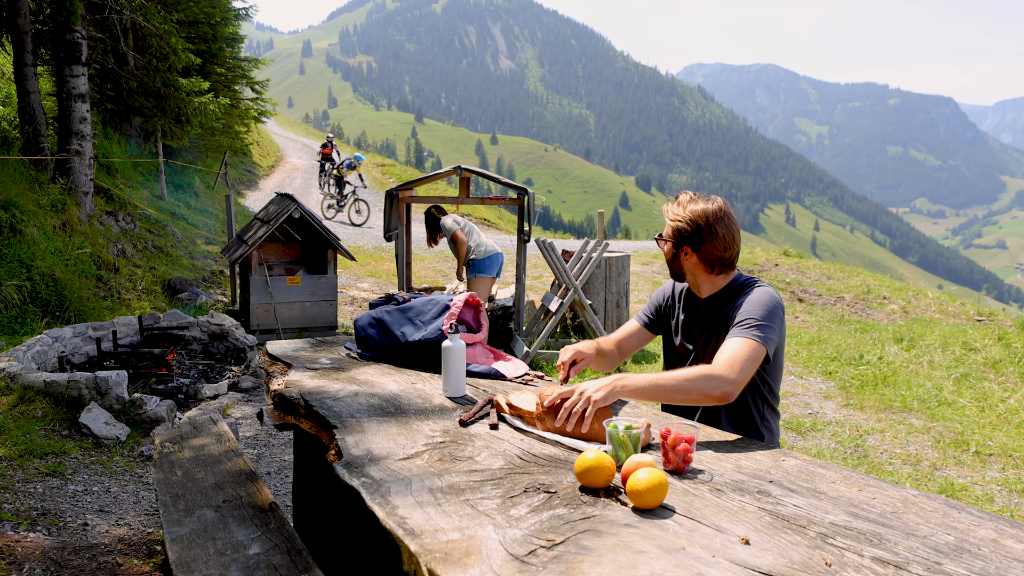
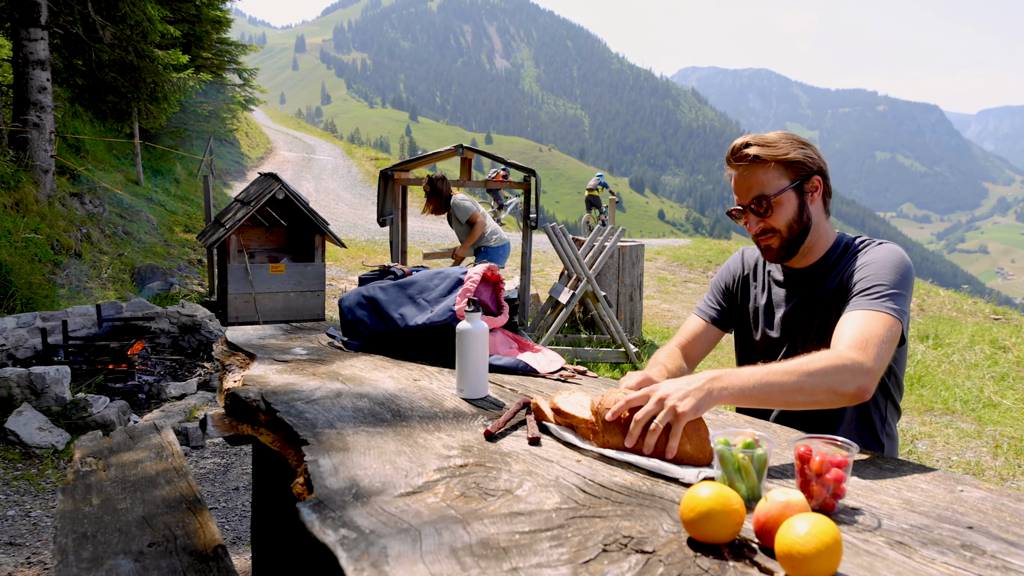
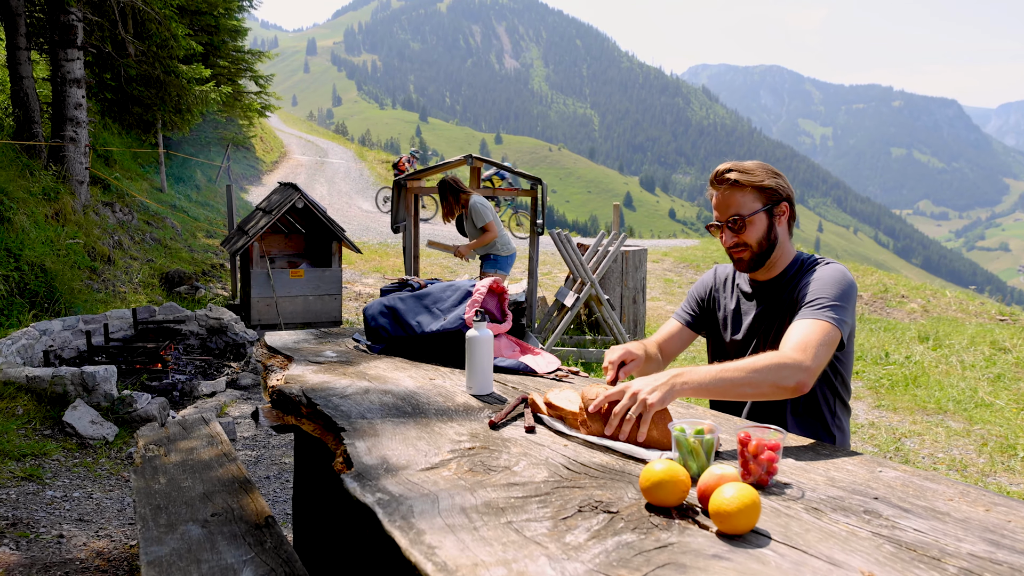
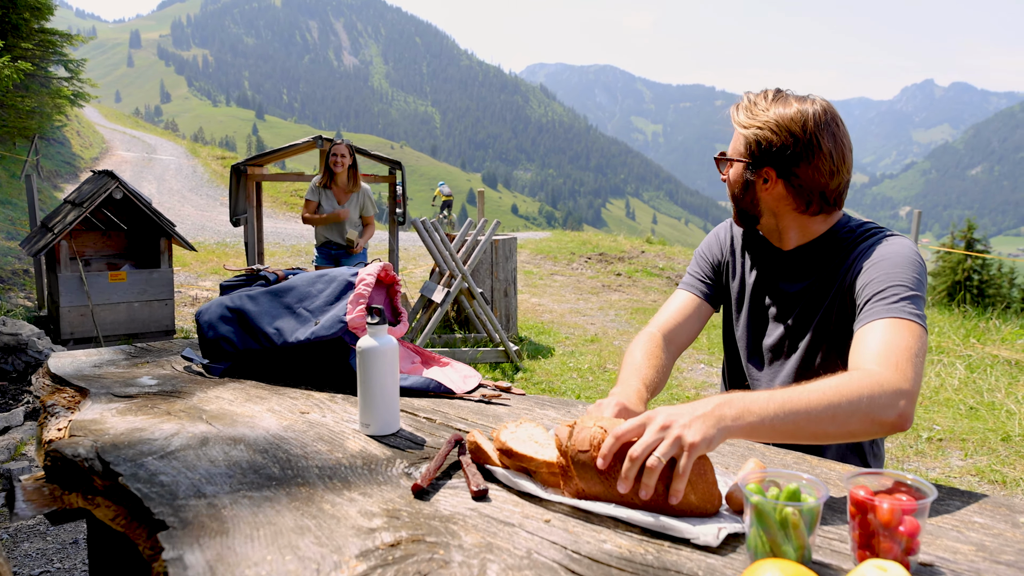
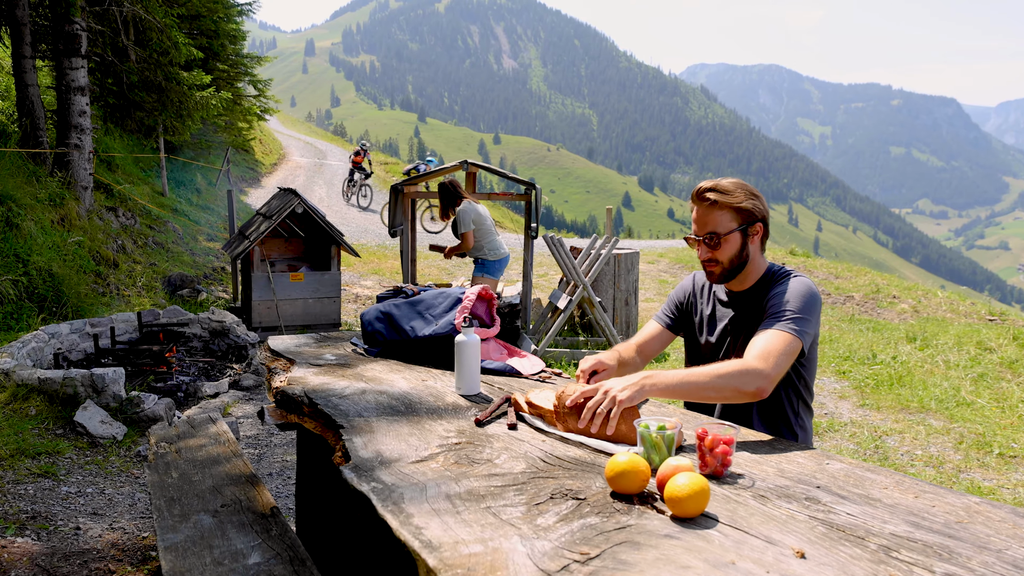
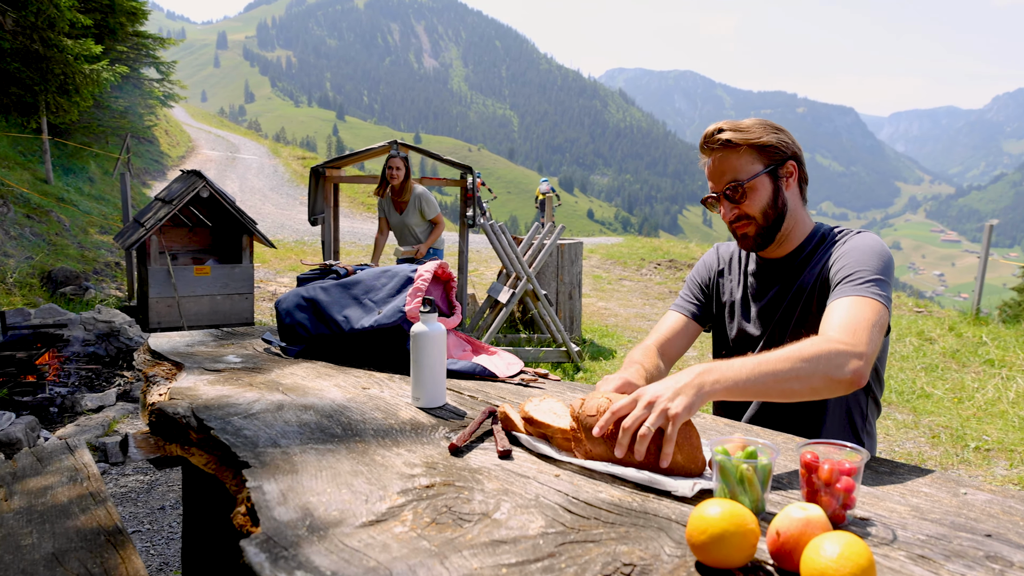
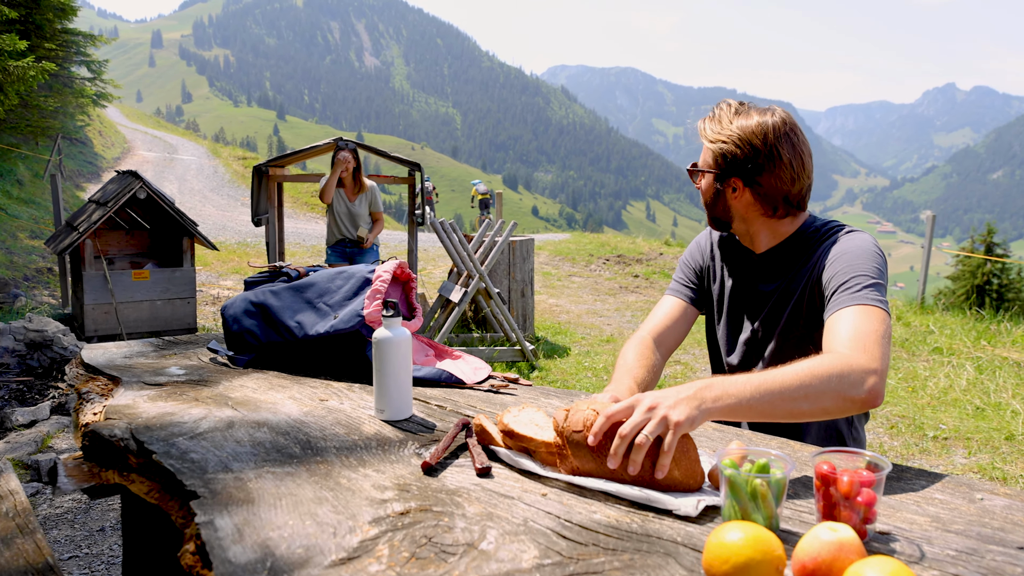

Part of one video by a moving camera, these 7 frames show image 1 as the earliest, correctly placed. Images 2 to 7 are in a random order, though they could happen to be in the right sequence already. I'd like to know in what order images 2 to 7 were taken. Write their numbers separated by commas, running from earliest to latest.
5, 3, 2, 6, 7, 4
